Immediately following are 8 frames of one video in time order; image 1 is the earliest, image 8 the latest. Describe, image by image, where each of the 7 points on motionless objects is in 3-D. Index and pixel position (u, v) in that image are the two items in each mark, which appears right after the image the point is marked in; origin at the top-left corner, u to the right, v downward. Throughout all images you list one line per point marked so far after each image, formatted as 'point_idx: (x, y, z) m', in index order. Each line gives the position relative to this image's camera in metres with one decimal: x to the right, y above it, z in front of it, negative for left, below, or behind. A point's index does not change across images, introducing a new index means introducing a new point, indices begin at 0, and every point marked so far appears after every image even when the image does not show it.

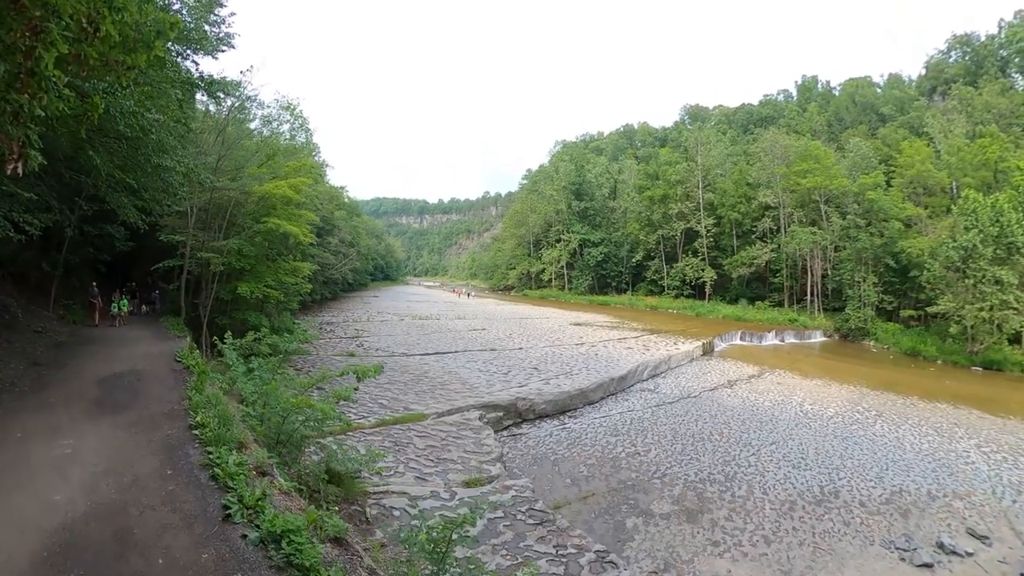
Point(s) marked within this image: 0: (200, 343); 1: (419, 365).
0: (-5.6, -0.9, +14.4) m
1: (-2.0, -1.6, +17.2) m
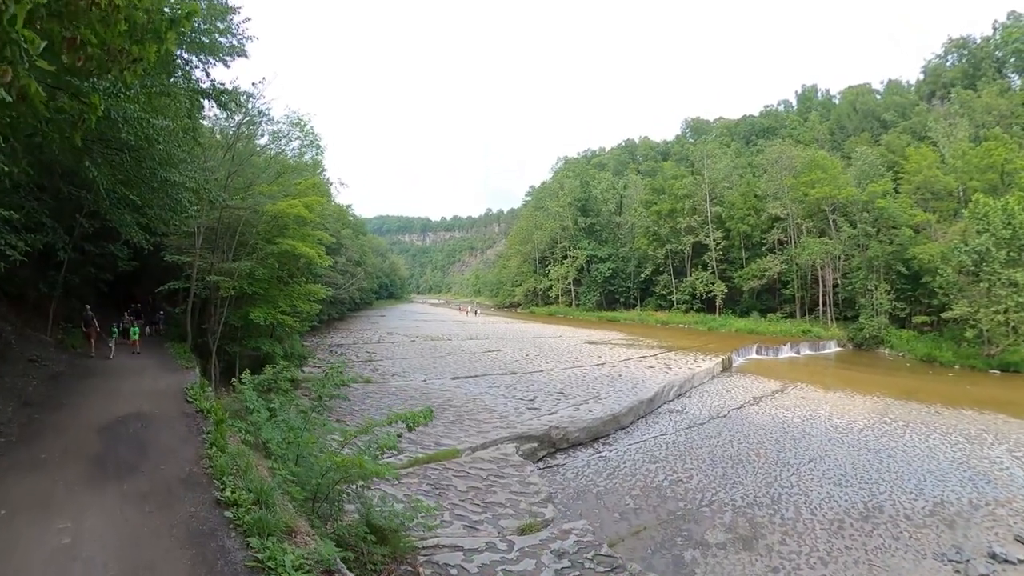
0: (-5.0, -1.5, +13.3) m
1: (-1.4, -2.0, +16.0) m
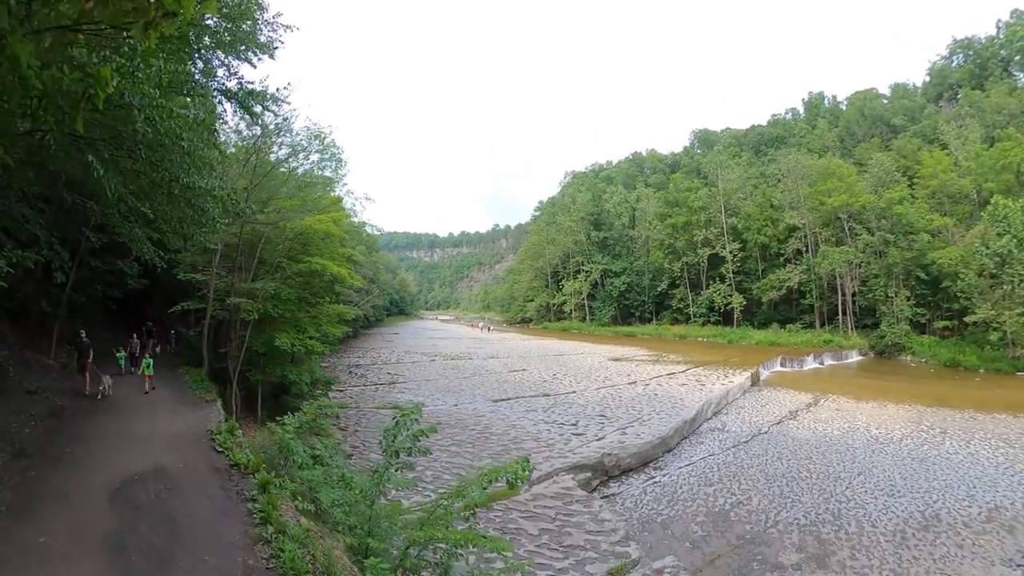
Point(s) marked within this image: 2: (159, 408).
0: (-4.3, -1.8, +12.1) m
1: (-0.6, -2.4, +14.9) m
2: (-4.8, -1.6, +10.7) m
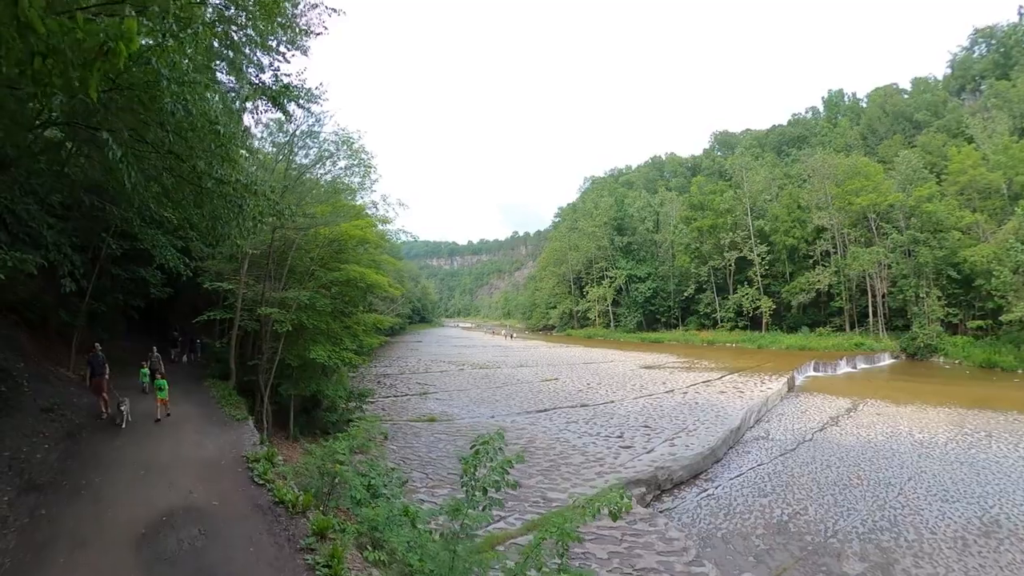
0: (-3.6, -2.0, +11.4) m
1: (+0.1, -2.5, +14.1) m
2: (-4.2, -1.8, +10.0) m
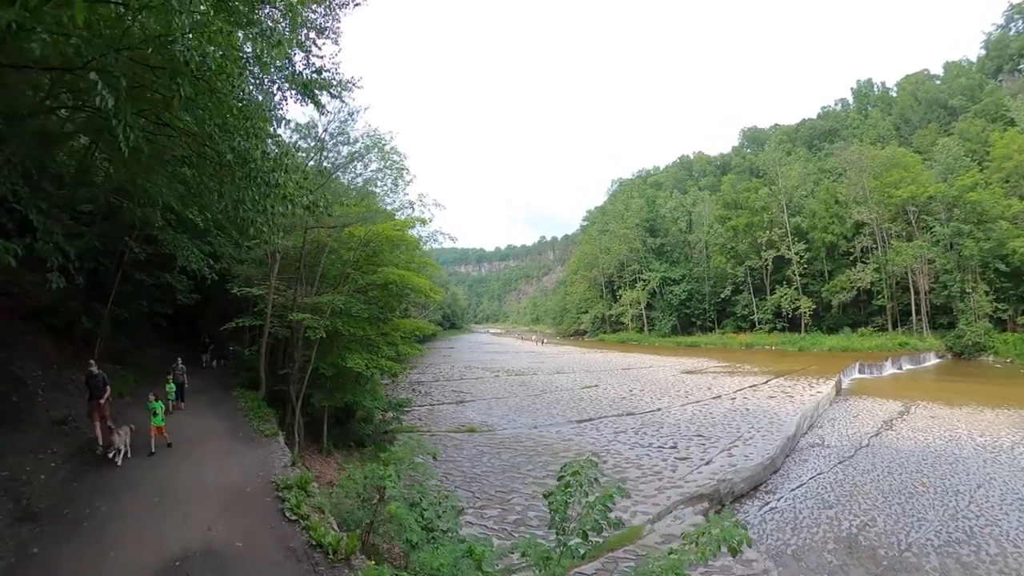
0: (-2.9, -2.1, +10.5) m
1: (+0.9, -2.5, +13.1) m
2: (-3.5, -1.9, +9.2) m
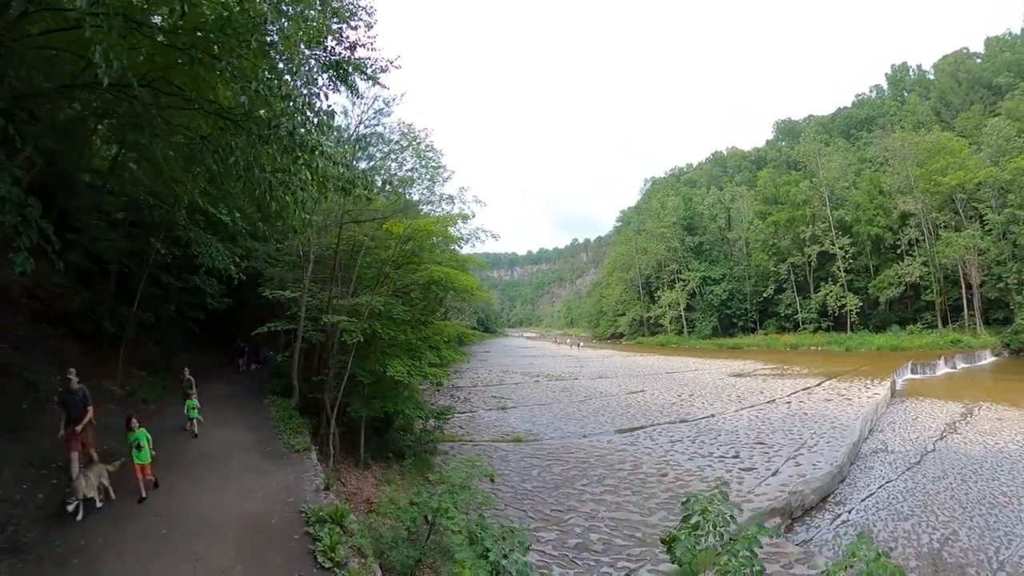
0: (-2.3, -2.1, +9.7) m
1: (+1.6, -2.5, +12.1) m
2: (-2.9, -1.9, +8.4) m
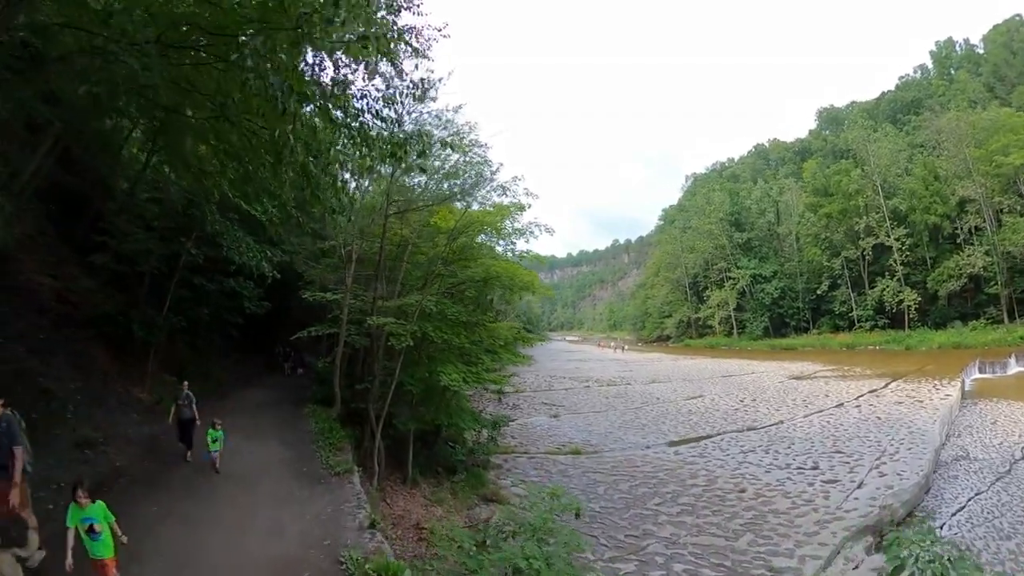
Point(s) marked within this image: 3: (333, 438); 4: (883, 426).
0: (-1.6, -2.1, +8.9) m
1: (+2.4, -2.4, +11.1) m
2: (-2.3, -1.9, +7.6) m
3: (-2.2, -1.8, +9.6) m
4: (+7.5, -2.8, +16.1) m
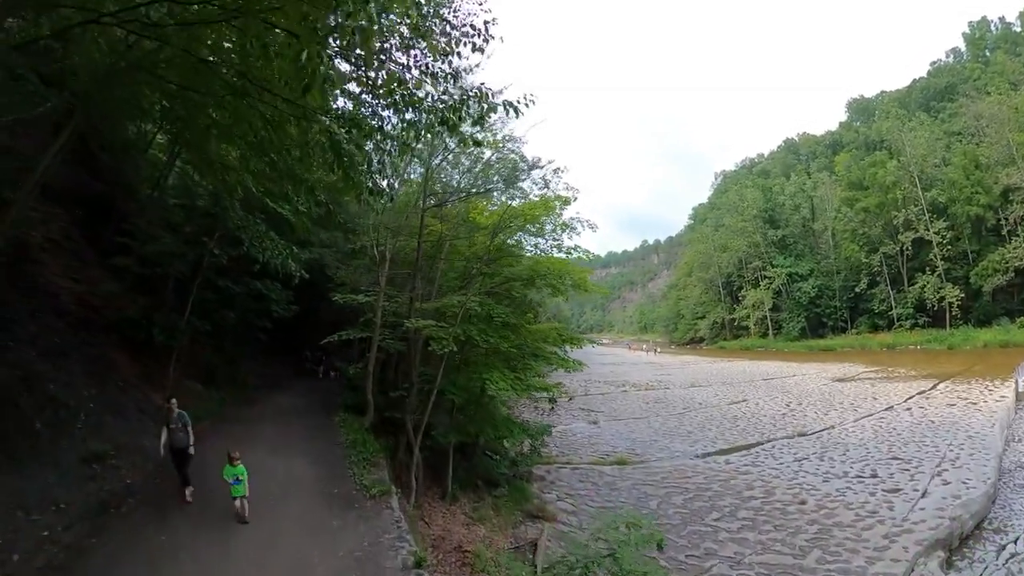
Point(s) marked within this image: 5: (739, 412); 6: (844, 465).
0: (-1.1, -2.1, +8.3) m
1: (+3.0, -2.4, +10.5) m
2: (-1.9, -1.9, +7.1) m
3: (-1.7, -1.9, +9.1) m
4: (+8.2, -2.7, +15.3) m
5: (+4.4, -2.5, +15.8) m
6: (+4.7, -2.5, +11.3) m
